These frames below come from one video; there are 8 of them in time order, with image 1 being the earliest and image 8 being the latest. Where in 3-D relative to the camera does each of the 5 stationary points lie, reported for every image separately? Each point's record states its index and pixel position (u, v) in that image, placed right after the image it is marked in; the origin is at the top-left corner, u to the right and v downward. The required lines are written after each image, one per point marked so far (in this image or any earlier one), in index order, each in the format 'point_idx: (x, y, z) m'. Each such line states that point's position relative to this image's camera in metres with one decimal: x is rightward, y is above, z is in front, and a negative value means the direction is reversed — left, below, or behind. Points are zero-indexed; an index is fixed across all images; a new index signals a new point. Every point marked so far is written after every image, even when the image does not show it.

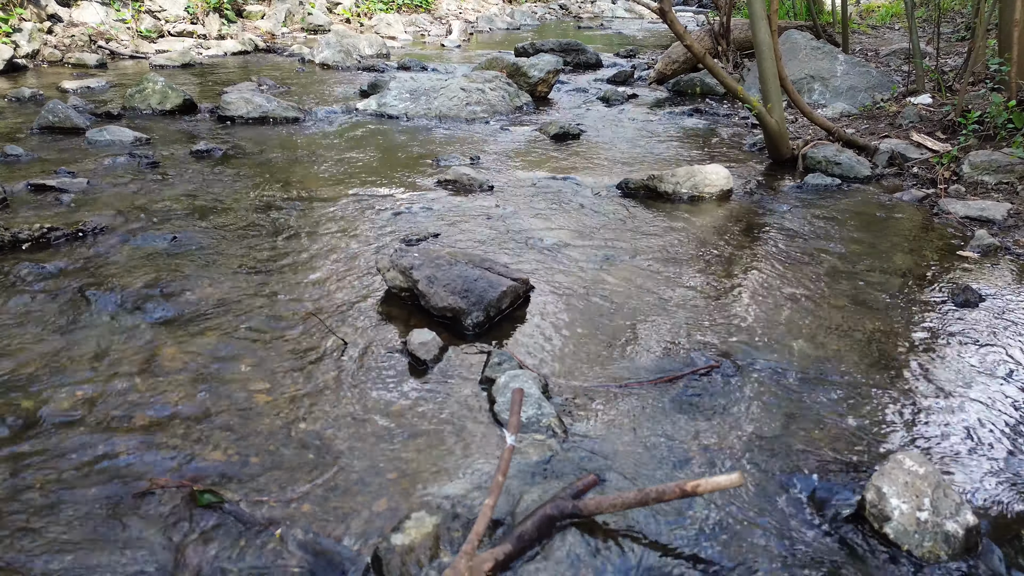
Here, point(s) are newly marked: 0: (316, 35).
0: (-4.8, +6.1, +17.6) m
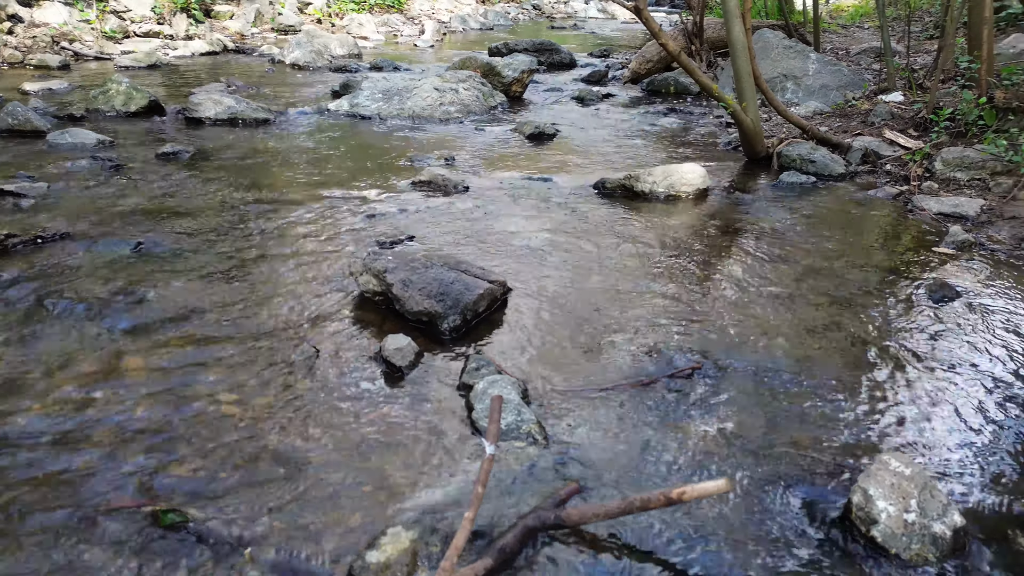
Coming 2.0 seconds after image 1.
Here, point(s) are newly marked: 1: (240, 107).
0: (-5.4, +6.0, +17.4) m
1: (-3.3, +2.2, +8.8) m
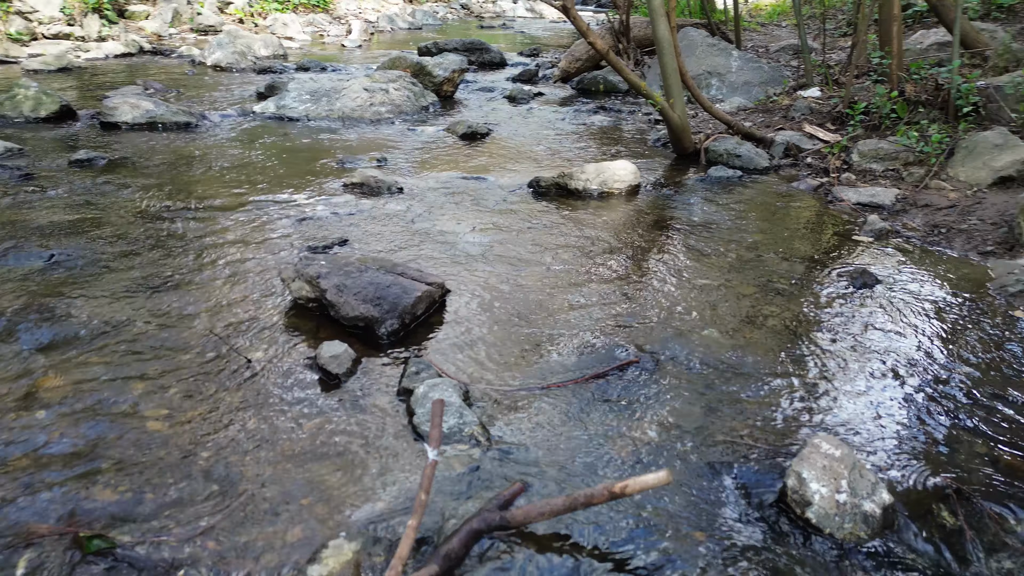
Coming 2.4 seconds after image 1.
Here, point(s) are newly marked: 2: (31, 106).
0: (-7.1, +5.8, +16.8) m
1: (-4.1, +2.1, +8.5) m
2: (-5.4, +2.0, +8.3) m
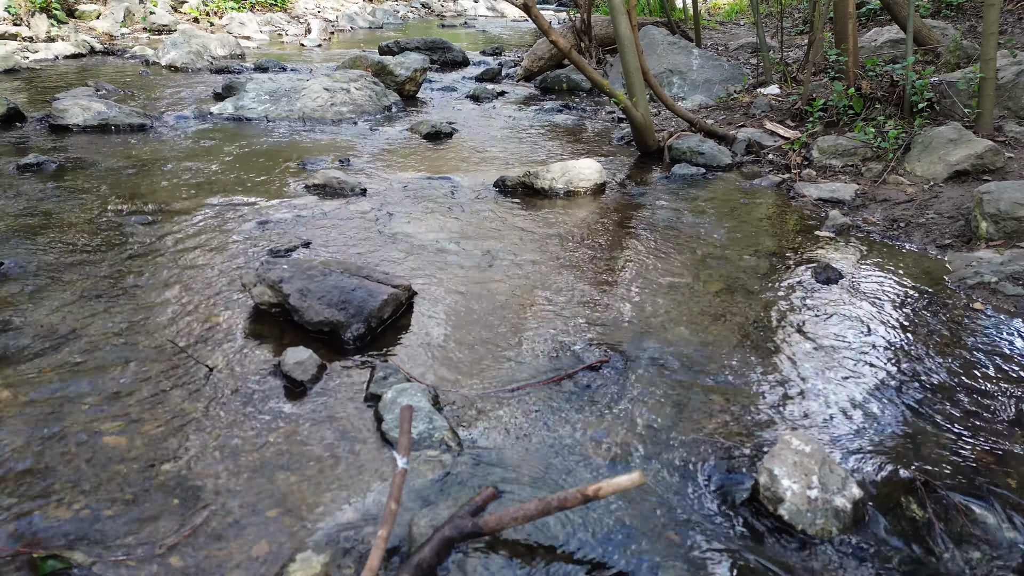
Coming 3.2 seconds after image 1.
0: (-7.9, +5.7, +16.5) m
1: (-4.5, +2.0, +8.2) m
2: (-5.8, +1.9, +7.9) m
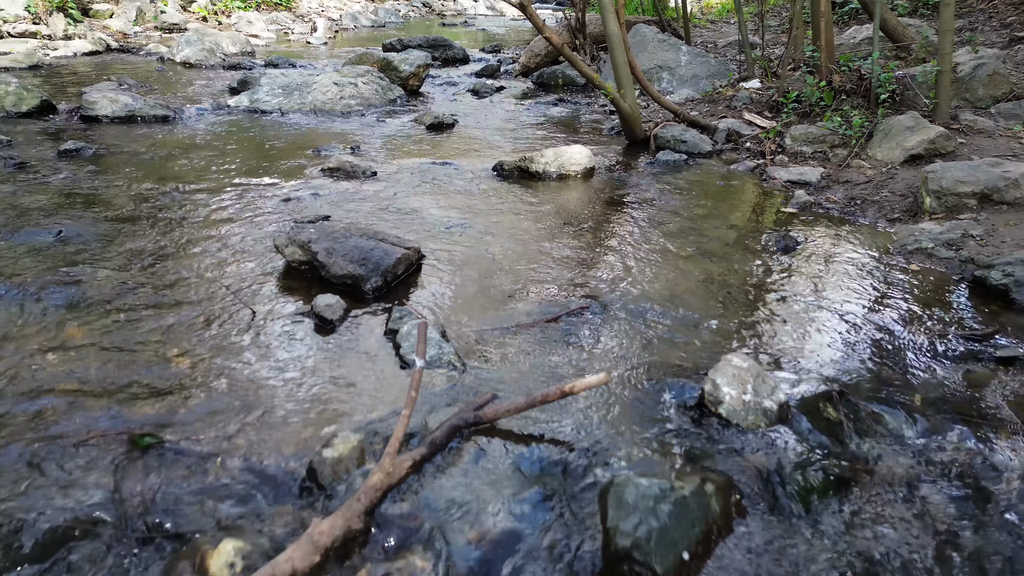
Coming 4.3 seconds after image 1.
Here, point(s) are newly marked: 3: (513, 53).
0: (-8.0, +6.0, +17.1) m
1: (-4.5, +2.2, +8.8) m
2: (-5.9, +2.2, +8.6) m
3: (0.0, +5.1, +15.8) m
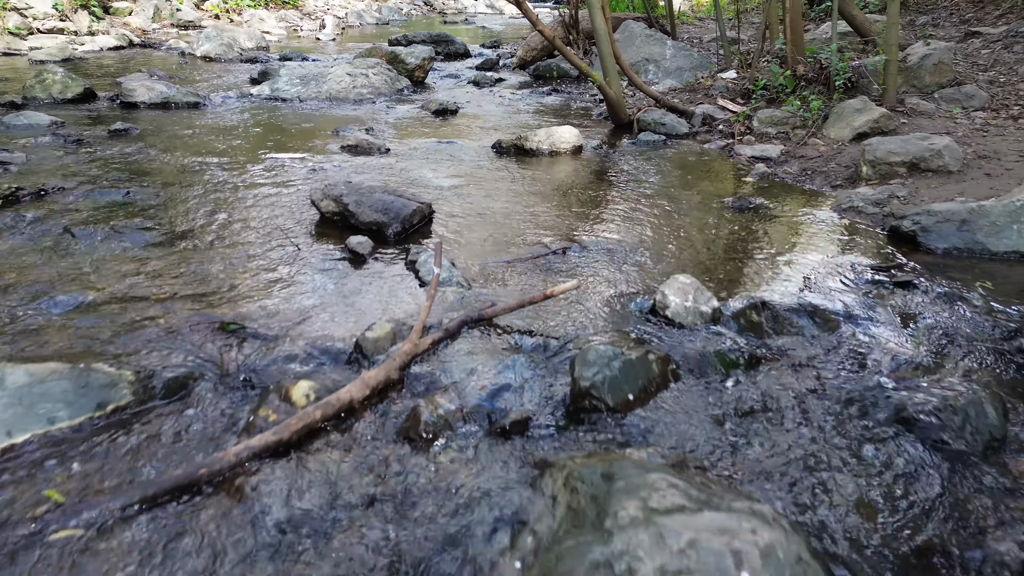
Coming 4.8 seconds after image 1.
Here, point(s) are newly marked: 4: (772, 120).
0: (-8.0, +6.4, +18.0) m
1: (-4.6, +2.6, +9.8) m
2: (-5.9, +2.6, +9.5) m
3: (0.0, +5.5, +16.7) m
4: (+3.0, +2.0, +8.5) m
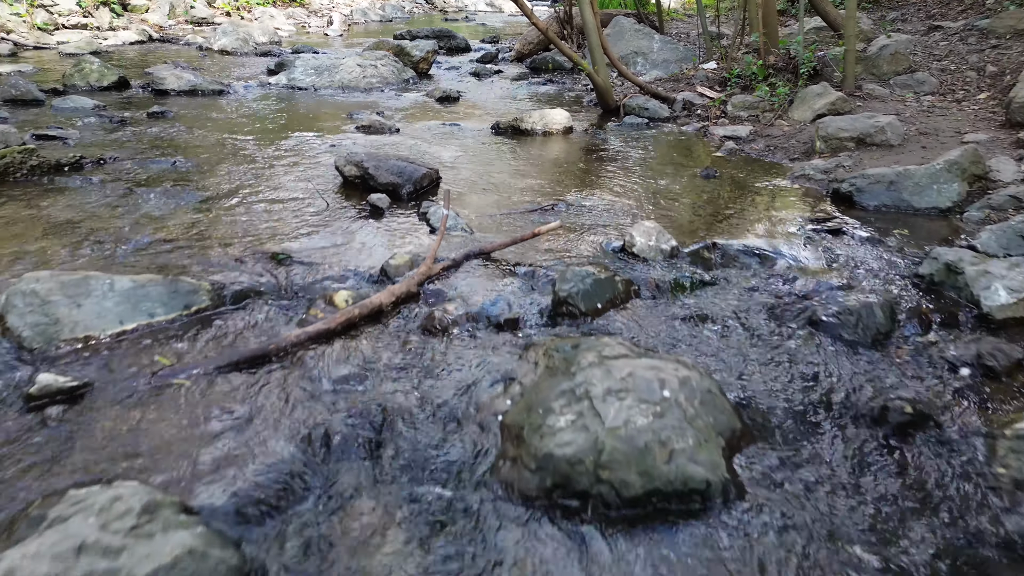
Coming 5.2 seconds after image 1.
0: (-8.0, +6.8, +18.9) m
1: (-4.6, +3.0, +10.7) m
2: (-5.9, +3.0, +10.4) m
3: (-0.1, +5.9, +17.6) m
4: (+3.0, +2.4, +9.4) m
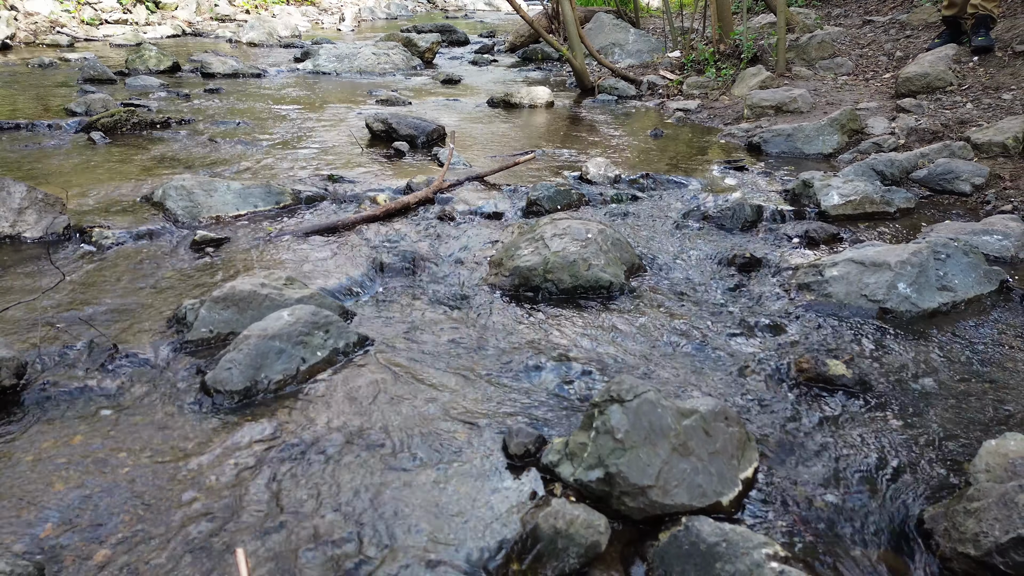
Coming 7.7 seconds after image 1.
0: (-8.2, +7.6, +20.8) m
1: (-4.7, +3.8, +12.6) m
2: (-6.1, +3.8, +12.3) m
3: (-0.2, +6.7, +19.5) m
4: (+2.9, +3.2, +11.4) m
